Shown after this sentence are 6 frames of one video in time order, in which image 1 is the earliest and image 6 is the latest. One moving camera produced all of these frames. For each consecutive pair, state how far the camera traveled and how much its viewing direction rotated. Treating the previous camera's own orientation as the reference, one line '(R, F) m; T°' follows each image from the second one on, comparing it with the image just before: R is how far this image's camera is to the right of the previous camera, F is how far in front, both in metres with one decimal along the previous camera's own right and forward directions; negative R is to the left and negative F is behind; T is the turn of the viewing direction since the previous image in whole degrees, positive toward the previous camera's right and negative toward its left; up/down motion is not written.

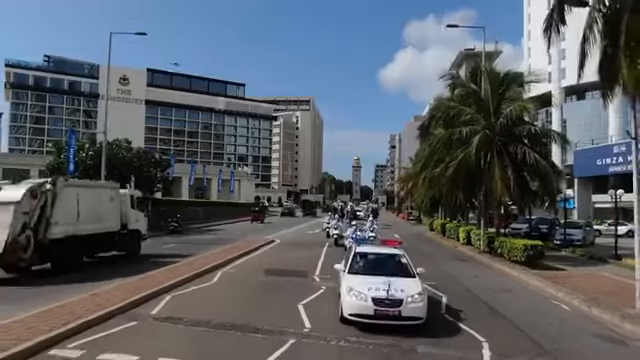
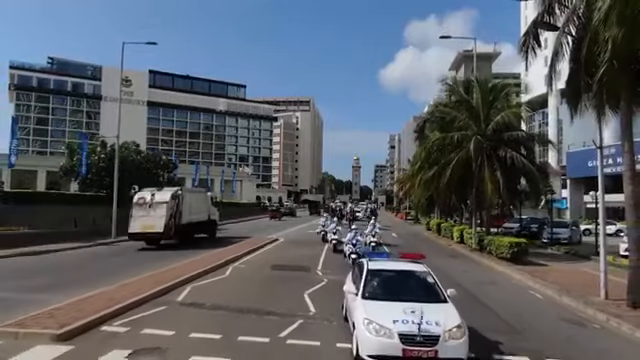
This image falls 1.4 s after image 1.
(-0.1, -1.9) m; 0°
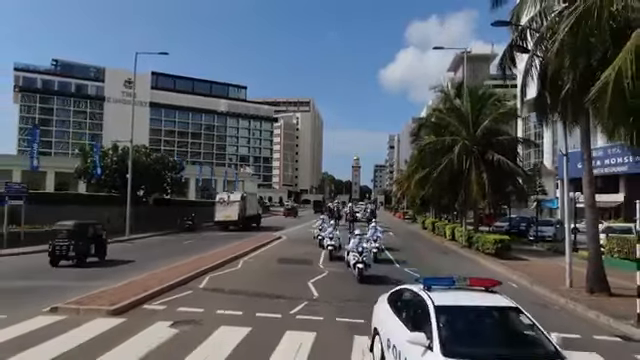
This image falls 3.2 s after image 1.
(-0.1, -2.4) m; 0°
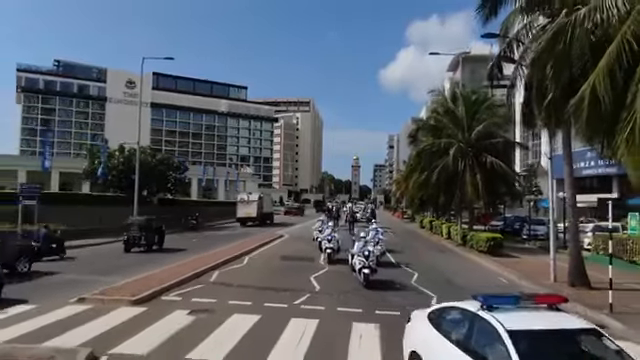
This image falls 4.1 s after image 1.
(0.0, -1.3) m; 0°
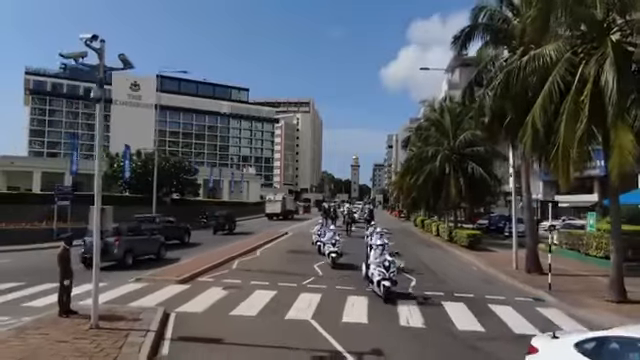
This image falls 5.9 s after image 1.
(-0.1, -4.1) m; 0°
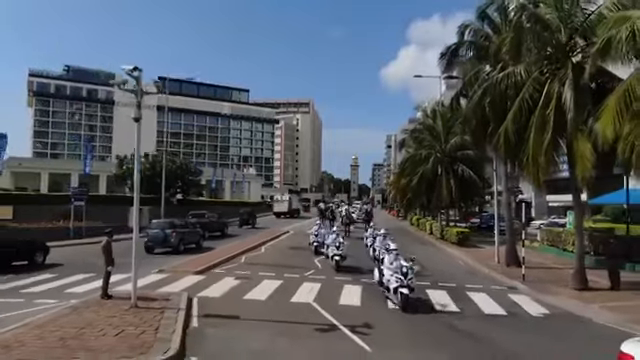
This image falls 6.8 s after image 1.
(0.0, -2.4) m; 0°
